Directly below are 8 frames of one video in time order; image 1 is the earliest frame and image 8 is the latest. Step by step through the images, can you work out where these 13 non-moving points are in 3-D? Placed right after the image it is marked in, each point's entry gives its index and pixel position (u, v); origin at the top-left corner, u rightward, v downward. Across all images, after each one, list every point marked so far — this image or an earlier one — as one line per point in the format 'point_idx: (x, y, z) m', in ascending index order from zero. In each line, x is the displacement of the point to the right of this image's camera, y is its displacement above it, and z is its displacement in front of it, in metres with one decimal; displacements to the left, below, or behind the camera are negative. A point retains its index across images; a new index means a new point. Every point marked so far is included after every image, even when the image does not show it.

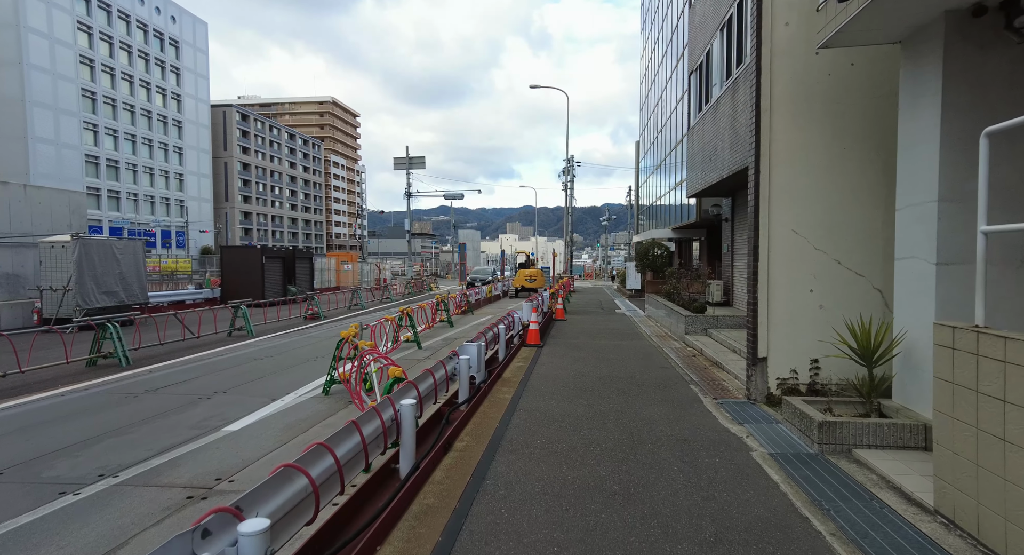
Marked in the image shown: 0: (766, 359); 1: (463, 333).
0: (+3.3, -1.1, +7.6) m
1: (-1.5, -1.6, +17.0) m
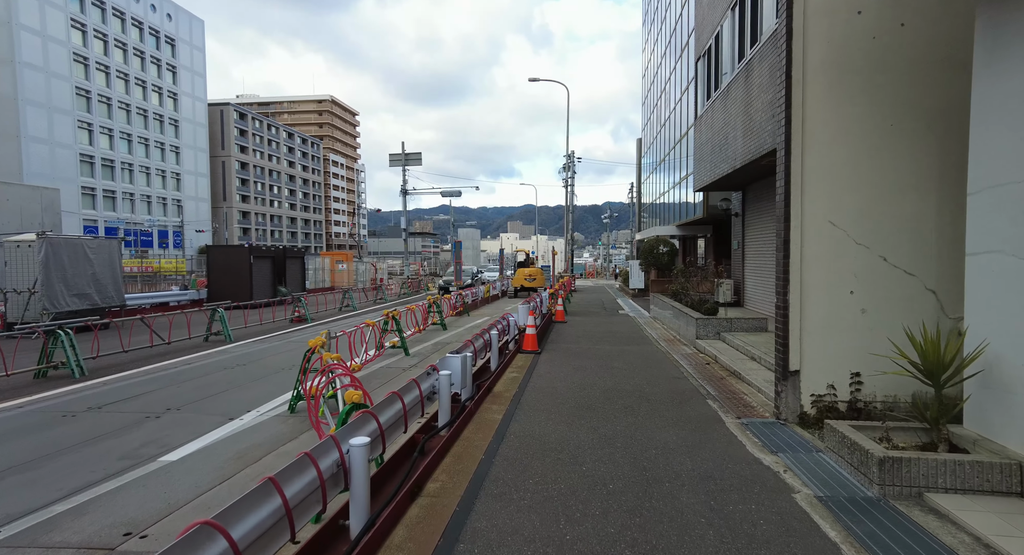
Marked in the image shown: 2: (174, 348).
0: (+3.2, -1.1, +6.5) m
1: (-1.6, -1.6, +15.9) m
2: (-7.9, -1.7, +13.7) m
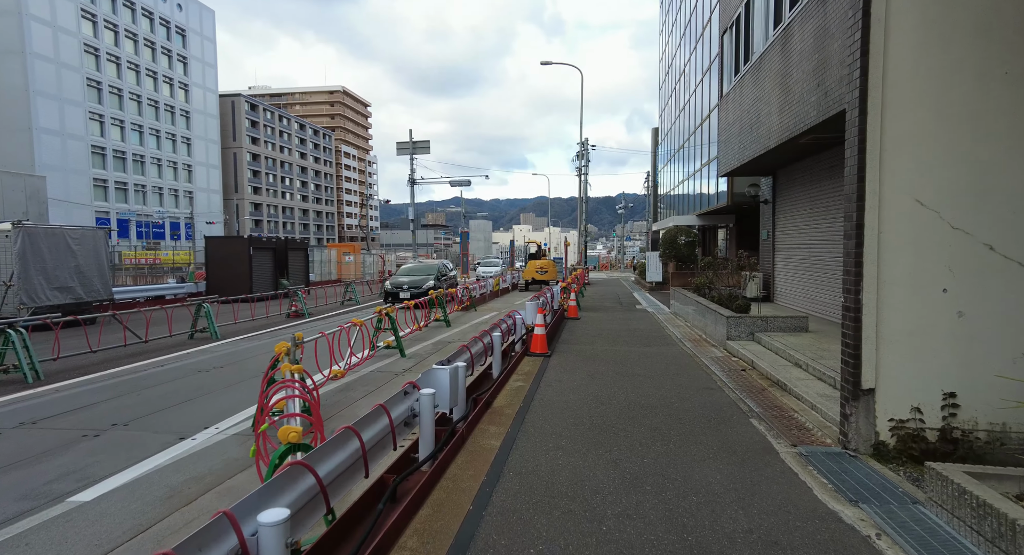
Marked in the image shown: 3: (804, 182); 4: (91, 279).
0: (+3.2, -1.0, +5.1) m
1: (-1.4, -1.4, +14.6) m
2: (-7.7, -1.5, +12.6) m
3: (+7.1, +2.3, +14.0) m
4: (-12.6, -0.1, +17.5) m
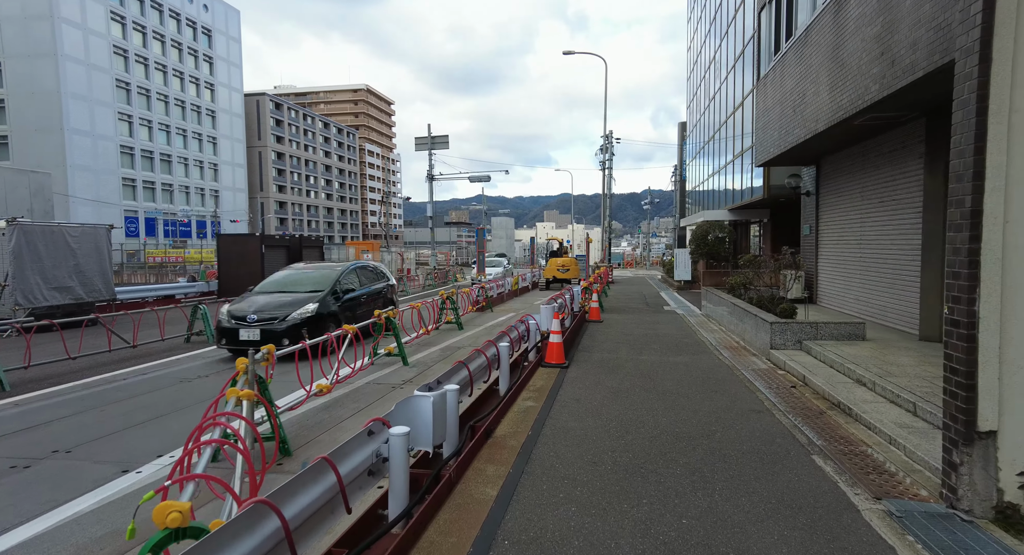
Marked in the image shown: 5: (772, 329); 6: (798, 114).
0: (+3.2, -1.0, +3.8) m
1: (-1.0, -1.4, +13.5) m
2: (-7.4, -1.5, +11.7) m
3: (+7.4, +2.3, +12.5) m
4: (-12.1, 0.0, +16.8) m
5: (+4.3, -0.9, +9.6) m
6: (+6.0, +3.4, +12.2) m
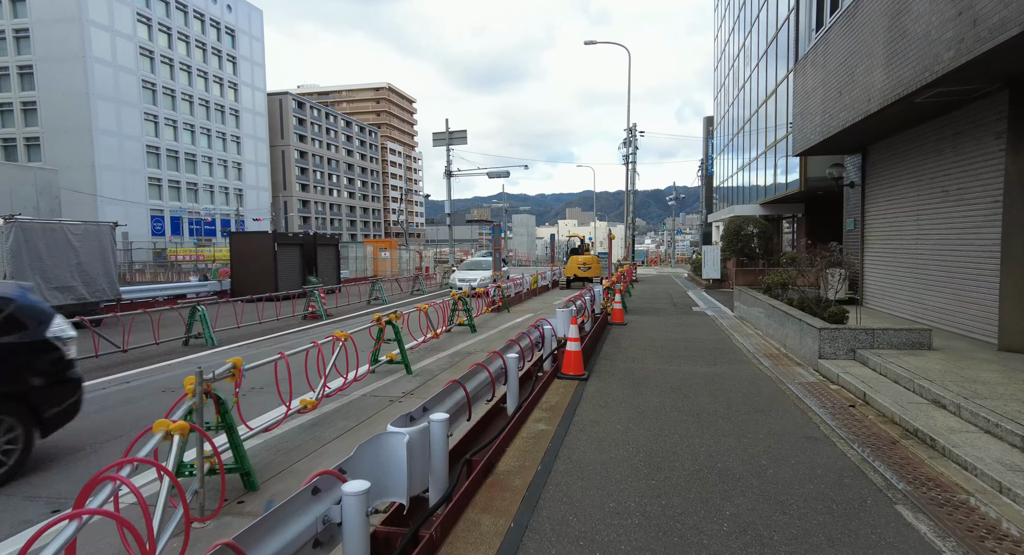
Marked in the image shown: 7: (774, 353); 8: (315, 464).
0: (+3.1, -1.1, +2.7) m
1: (-0.6, -1.4, +12.5) m
2: (-7.2, -1.5, +11.0) m
3: (+7.7, +2.3, +11.2) m
4: (-11.7, 0.0, +16.3) m
5: (+4.5, -0.9, +8.4) m
6: (+6.3, +3.5, +11.0) m
7: (+4.5, -1.3, +10.1) m
8: (-1.9, -1.8, +5.6) m
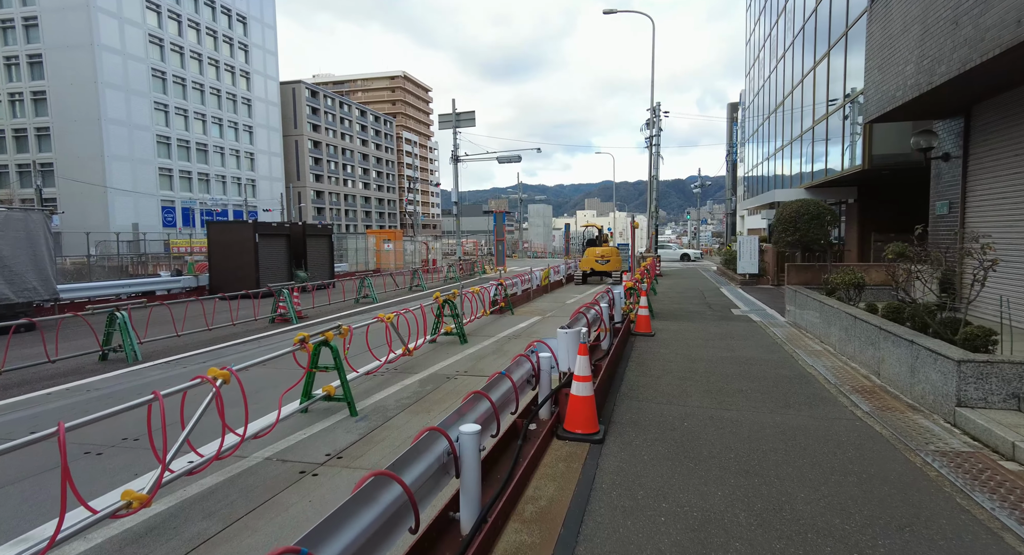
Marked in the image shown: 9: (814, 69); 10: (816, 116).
0: (+2.7, -1.2, -0.2) m
1: (-0.7, -1.4, +9.7) m
2: (-7.3, -1.5, +8.4) m
3: (+7.6, +2.3, +8.2) m
4: (-11.6, +0.1, +13.8) m
5: (+4.3, -0.9, +5.5) m
6: (+6.2, +3.4, +7.9) m
7: (+4.4, -1.3, +7.1) m
8: (-2.2, -1.9, +2.9) m
9: (+9.9, +6.8, +19.1) m
10: (+9.8, +5.2, +18.7) m
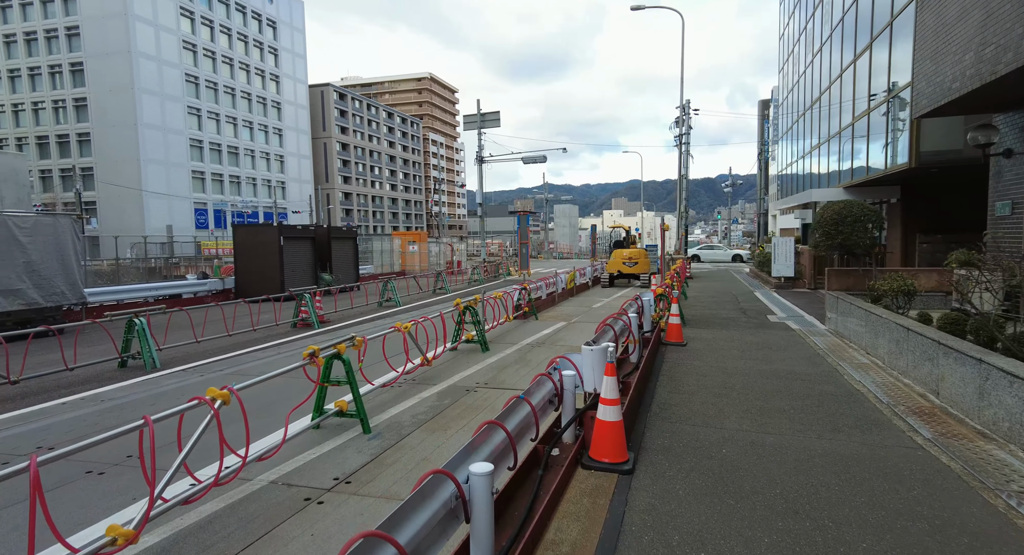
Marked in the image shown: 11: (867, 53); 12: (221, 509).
0: (+2.7, -1.3, -0.7) m
1: (-0.3, -1.5, +9.3) m
2: (-7.0, -1.6, +8.3) m
3: (+7.9, +2.2, +7.4) m
4: (-11.0, 0.0, +13.9) m
5: (+4.5, -1.0, +4.9) m
6: (+6.5, +3.3, +7.2) m
7: (+4.6, -1.4, +6.5) m
8: (-2.1, -2.0, +2.6) m
9: (+10.7, +6.7, +18.2) m
10: (+10.5, +5.1, +17.8) m
11: (+10.2, +6.5, +16.7) m
12: (-2.3, -1.8, +4.7) m
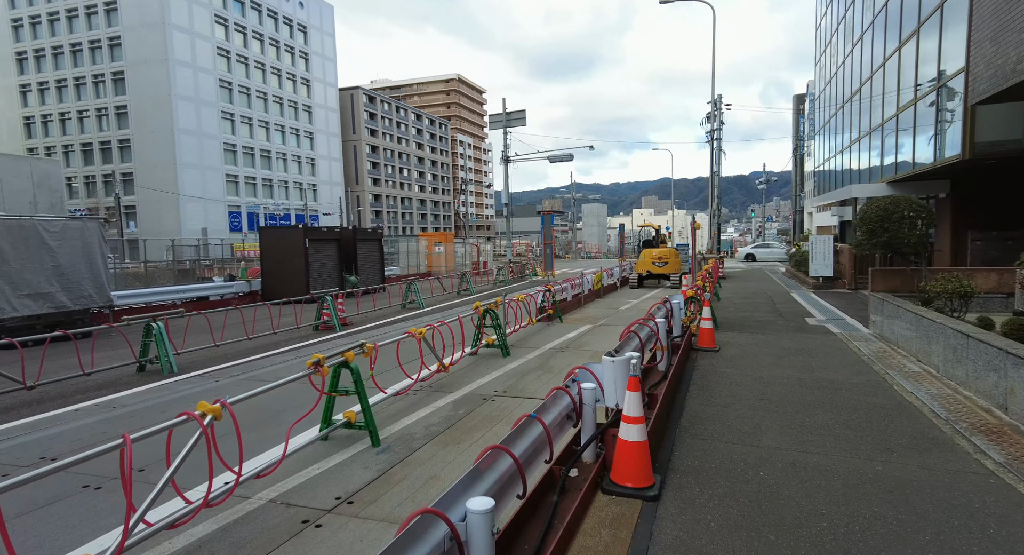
0: (+2.5, -1.3, -1.3) m
1: (0.0, -1.5, +8.9) m
2: (-6.7, -1.7, +8.2) m
3: (+8.1, +2.2, +6.5) m
4: (-10.5, -0.1, +14.0) m
5: (+4.6, -1.0, +4.2) m
6: (+6.7, +3.3, +6.4) m
7: (+4.8, -1.4, +5.8) m
8: (-2.1, -2.0, +2.3) m
9: (+11.4, +6.7, +17.2) m
10: (+11.2, +5.1, +16.8) m
11: (+10.9, +6.5, +15.7) m
12: (-2.2, -1.9, +4.3) m
